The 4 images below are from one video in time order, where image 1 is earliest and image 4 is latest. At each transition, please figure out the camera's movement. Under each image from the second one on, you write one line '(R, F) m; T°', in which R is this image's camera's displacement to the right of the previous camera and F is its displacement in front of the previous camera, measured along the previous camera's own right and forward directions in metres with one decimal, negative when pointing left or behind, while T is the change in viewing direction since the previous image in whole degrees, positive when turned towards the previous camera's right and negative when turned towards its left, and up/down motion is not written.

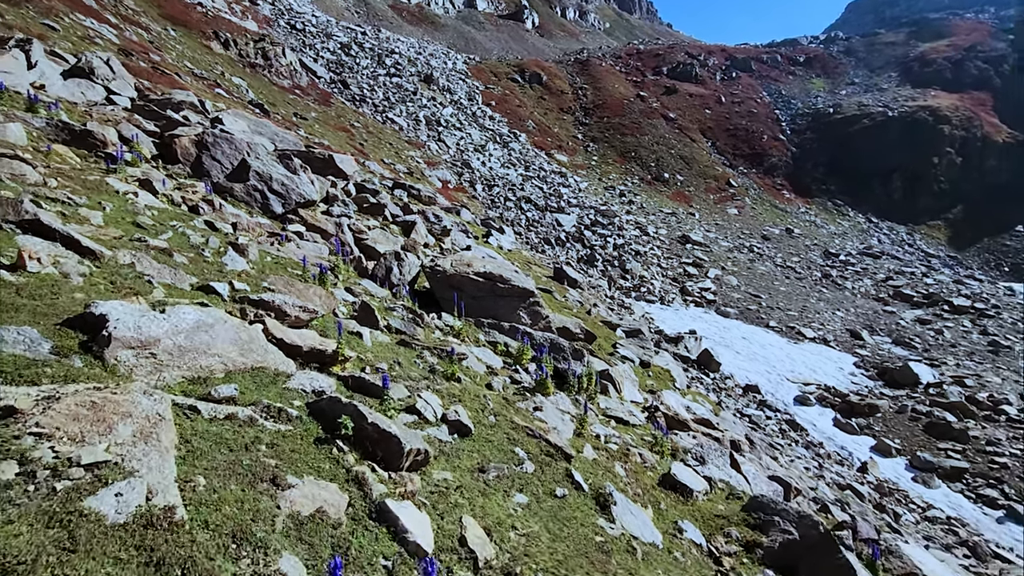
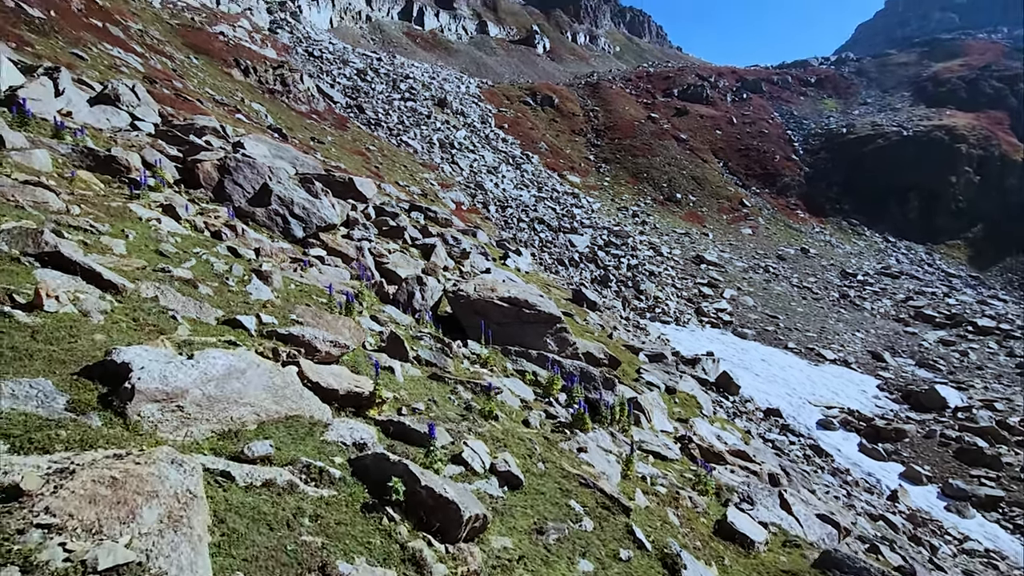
(-0.3, +0.4) m; -1°
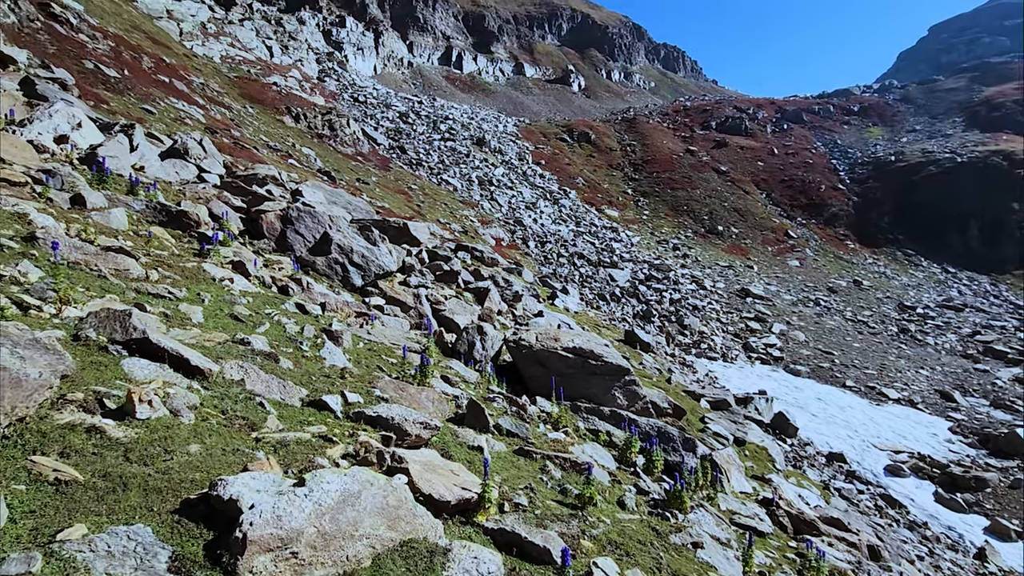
(-0.6, +0.5) m; -4°
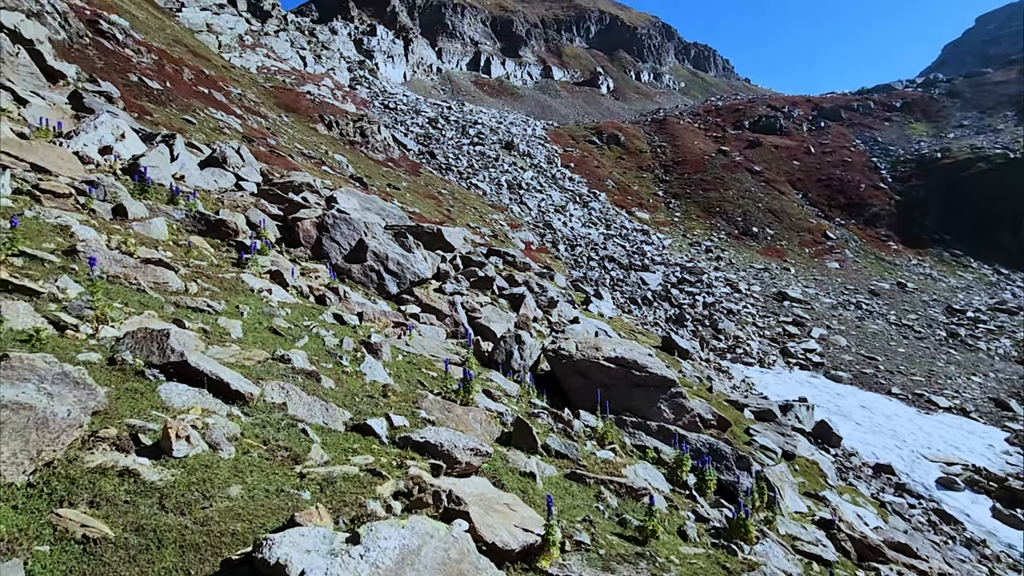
(-0.2, +0.4) m; -3°
